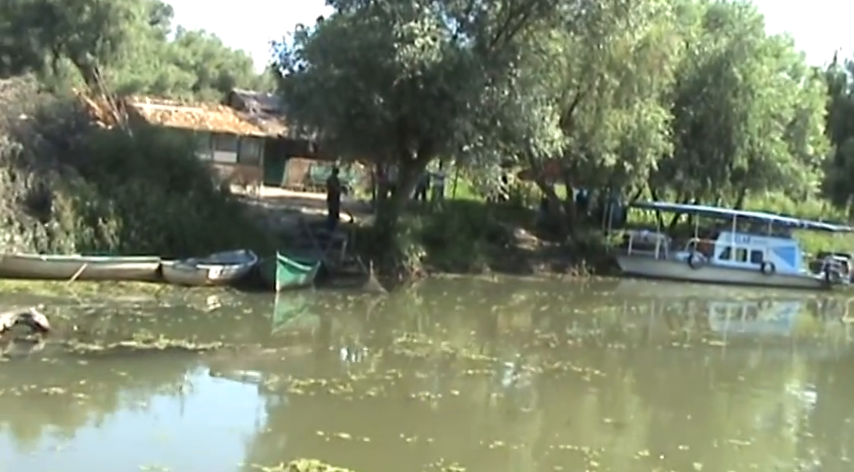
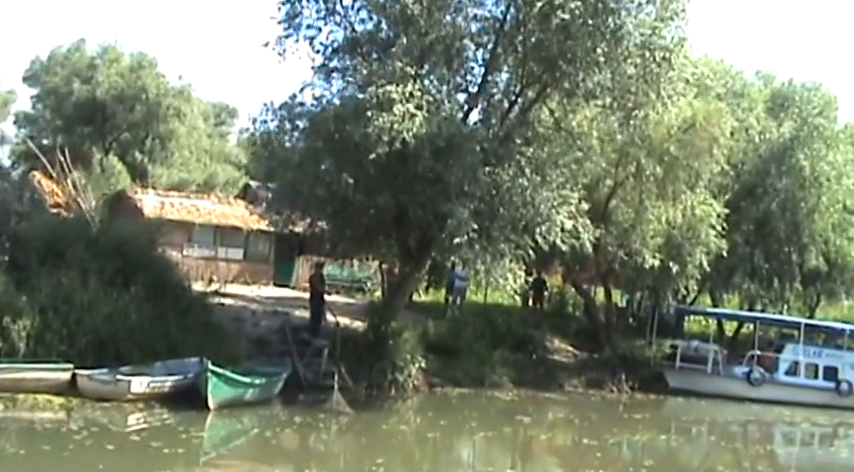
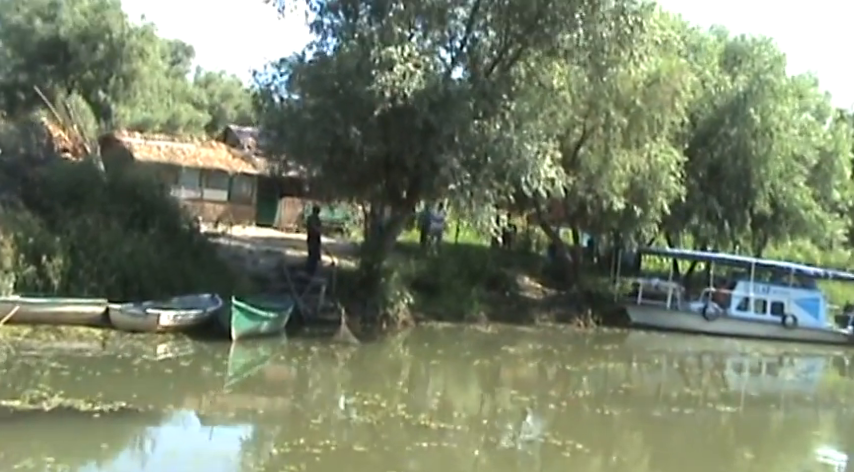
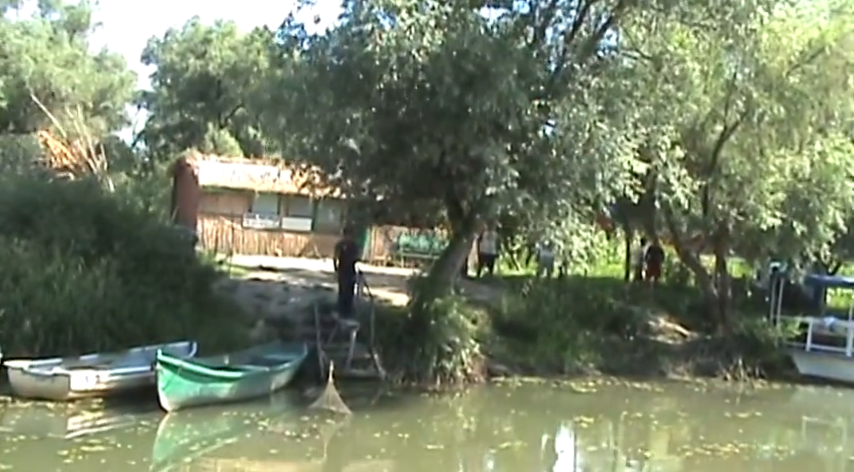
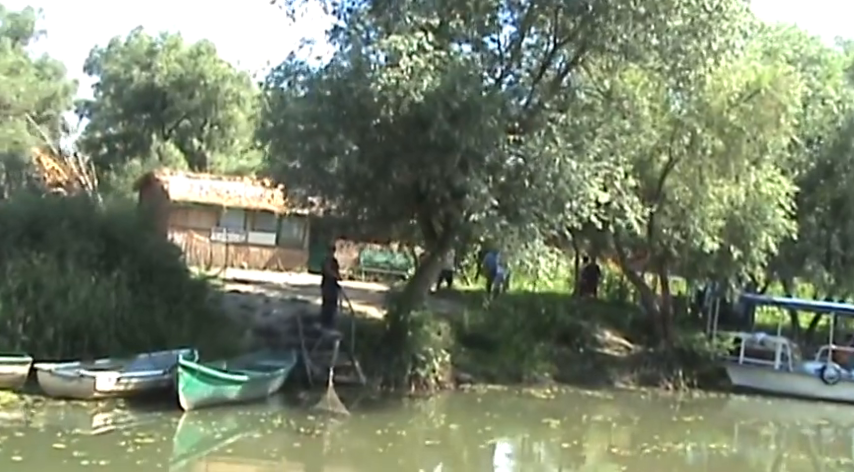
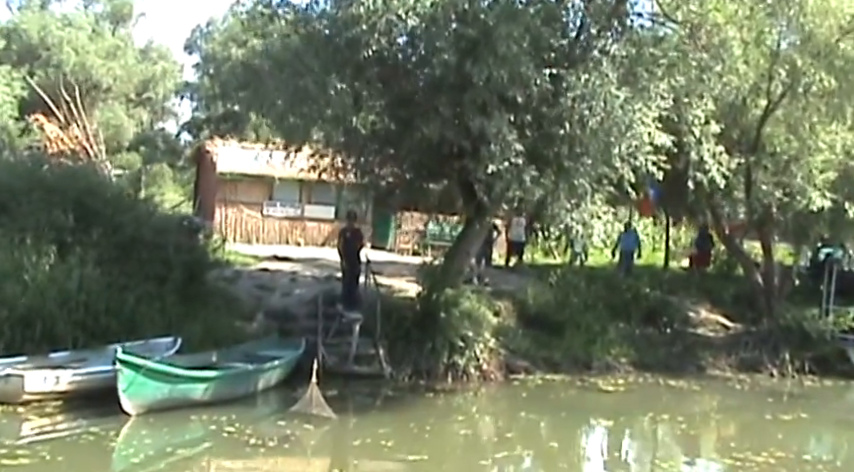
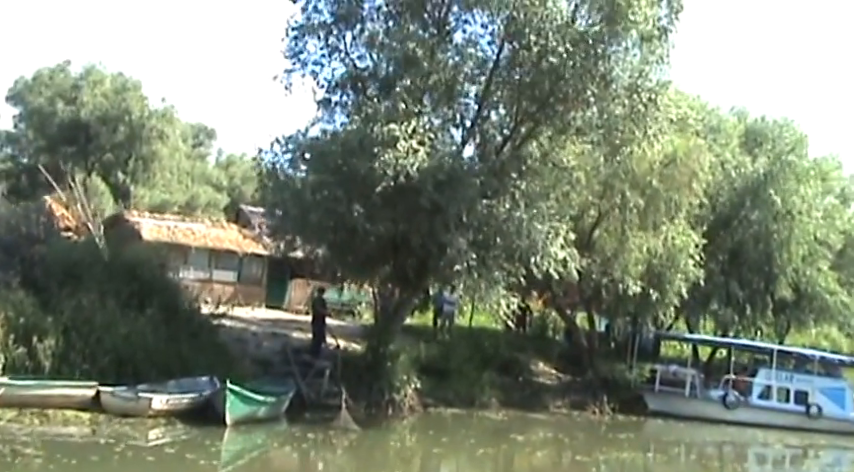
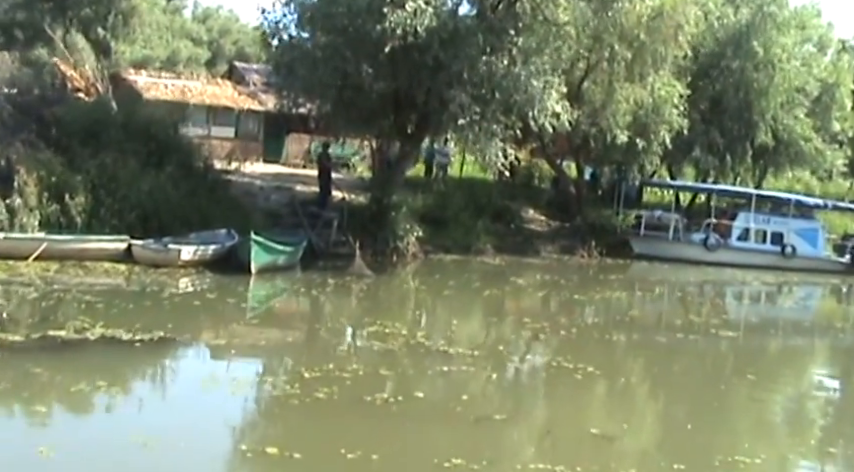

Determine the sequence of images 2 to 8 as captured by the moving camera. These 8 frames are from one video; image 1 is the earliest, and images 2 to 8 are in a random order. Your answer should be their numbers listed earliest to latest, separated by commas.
8, 3, 7, 2, 5, 4, 6
